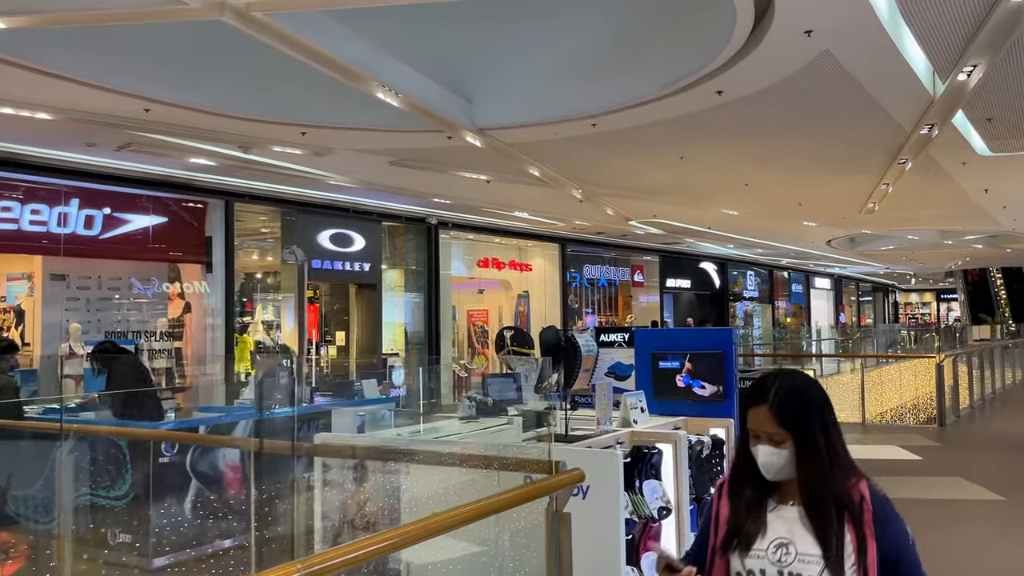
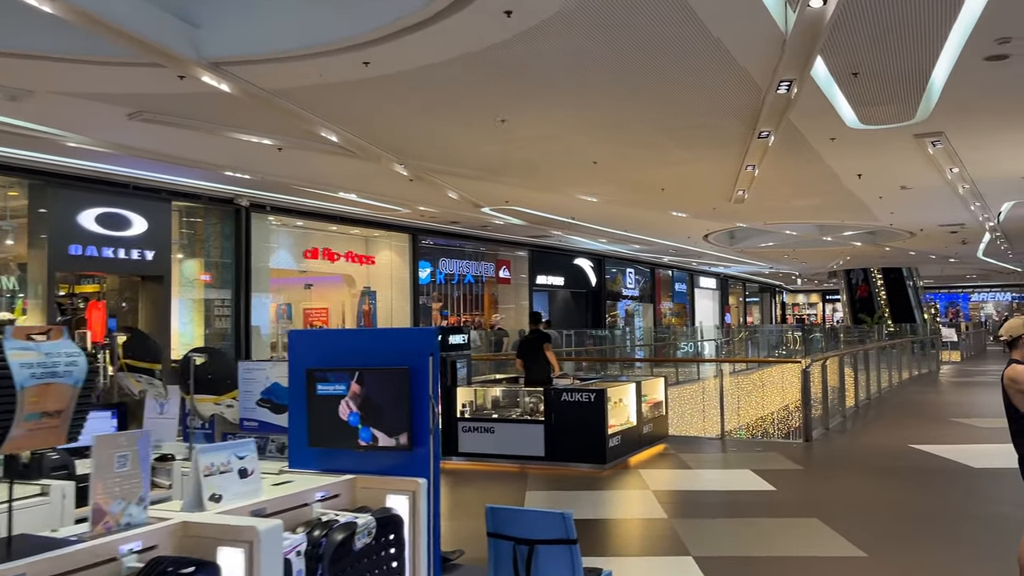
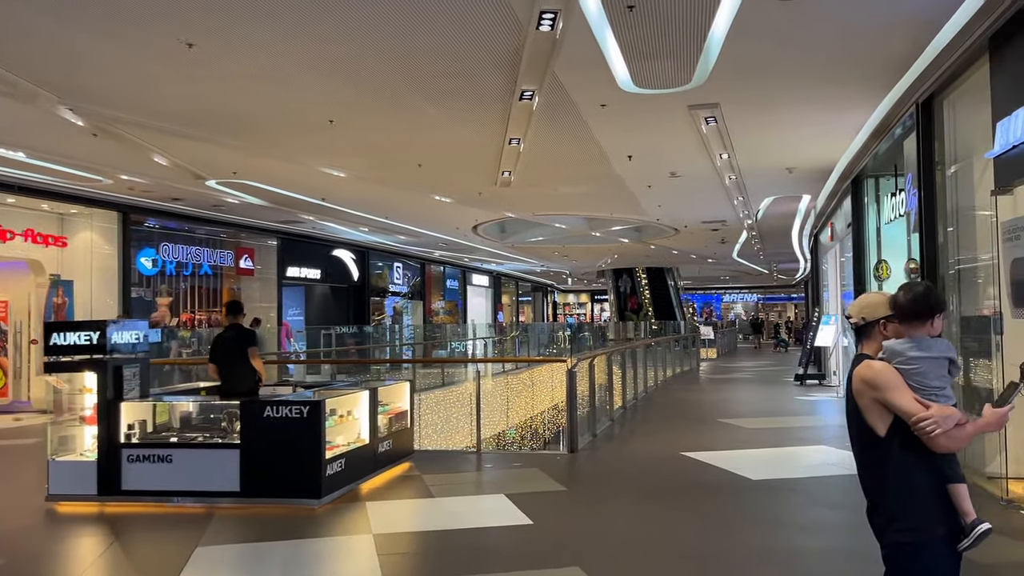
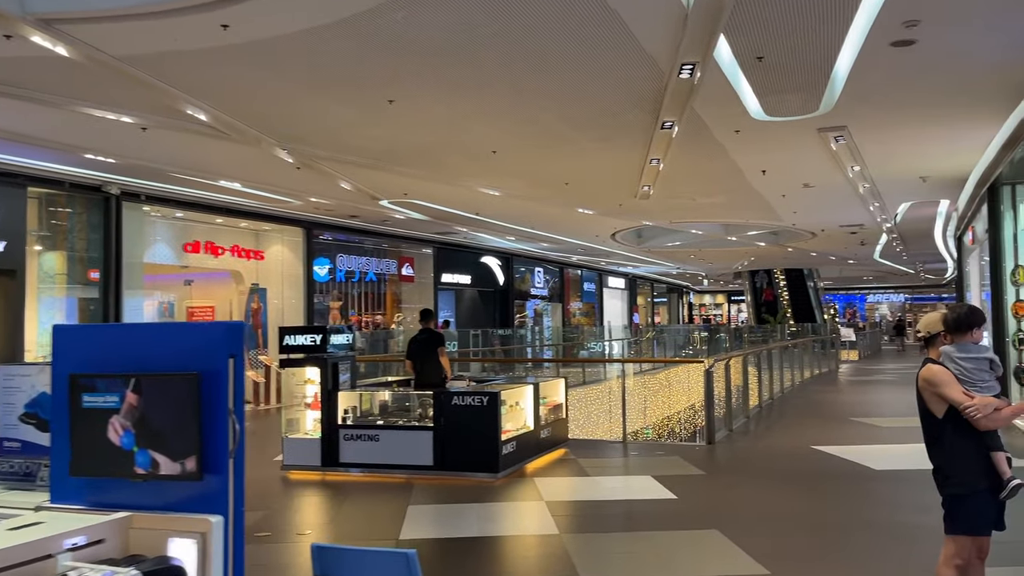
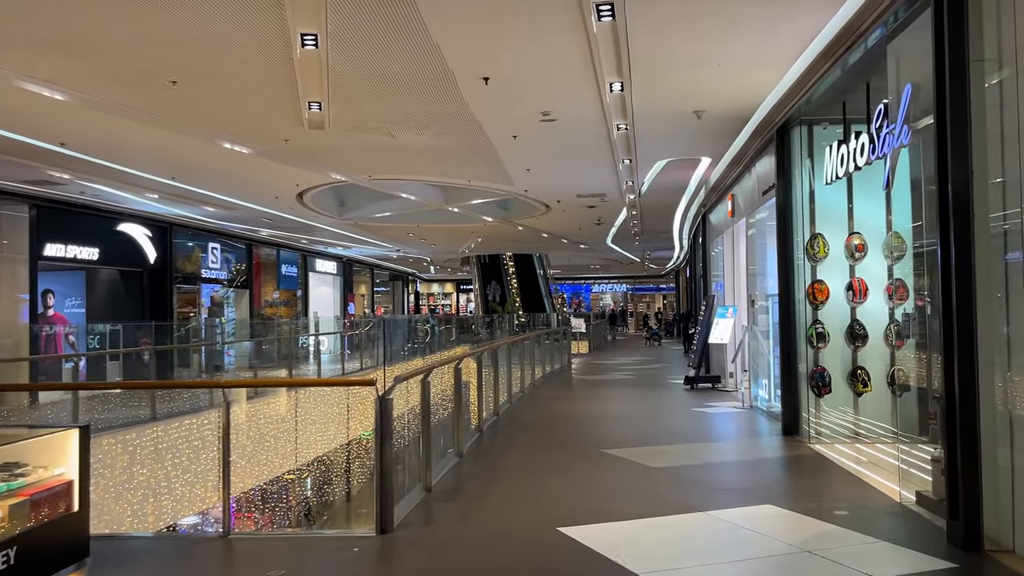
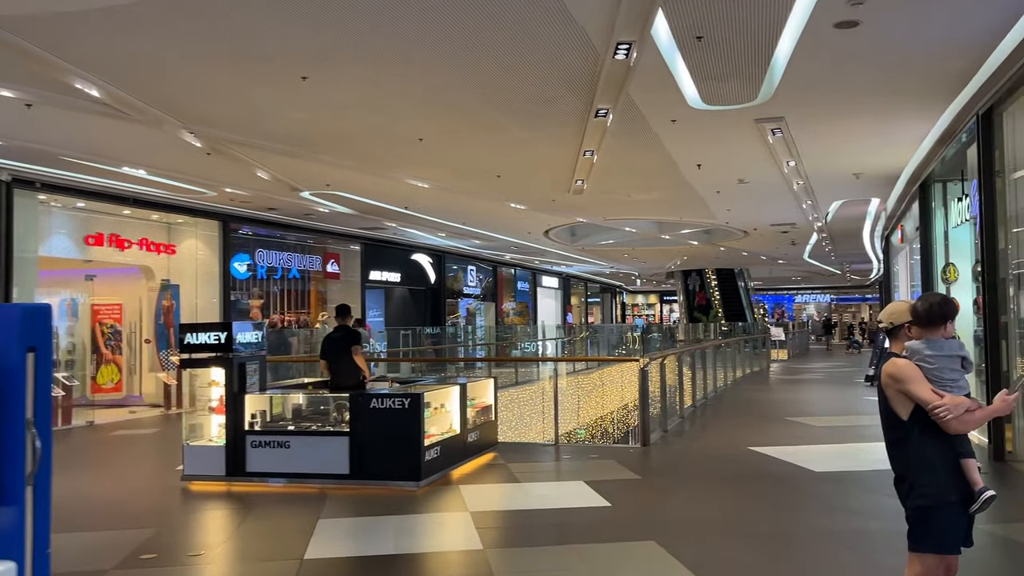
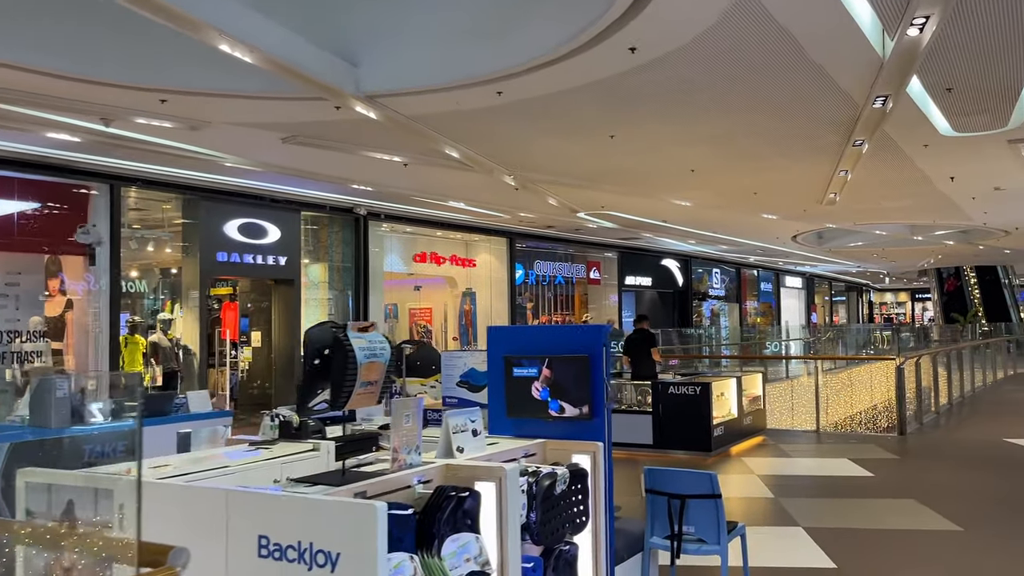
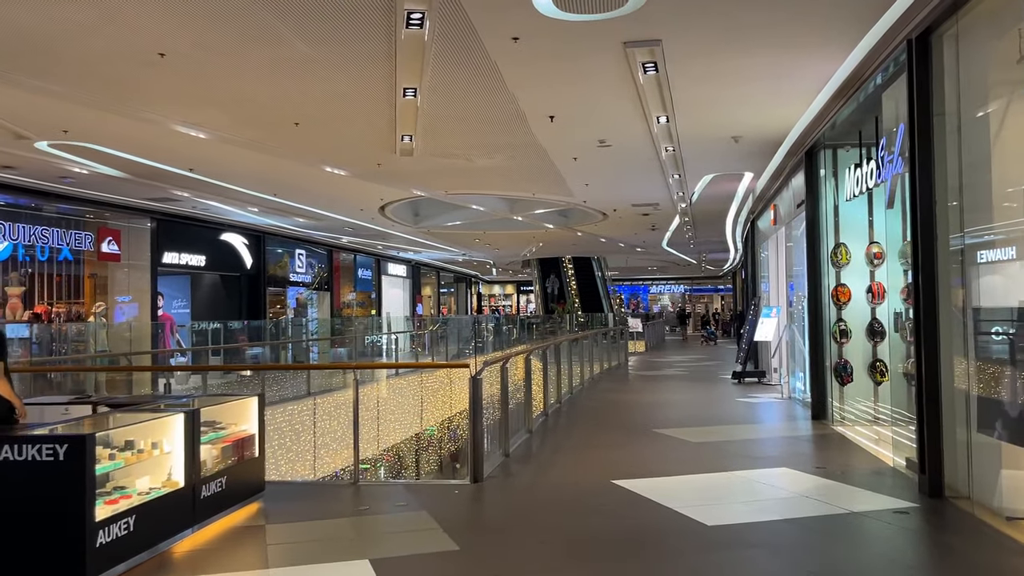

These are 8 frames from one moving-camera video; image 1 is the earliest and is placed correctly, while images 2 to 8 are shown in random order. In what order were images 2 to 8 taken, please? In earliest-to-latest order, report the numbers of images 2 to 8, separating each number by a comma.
7, 2, 4, 6, 3, 8, 5
